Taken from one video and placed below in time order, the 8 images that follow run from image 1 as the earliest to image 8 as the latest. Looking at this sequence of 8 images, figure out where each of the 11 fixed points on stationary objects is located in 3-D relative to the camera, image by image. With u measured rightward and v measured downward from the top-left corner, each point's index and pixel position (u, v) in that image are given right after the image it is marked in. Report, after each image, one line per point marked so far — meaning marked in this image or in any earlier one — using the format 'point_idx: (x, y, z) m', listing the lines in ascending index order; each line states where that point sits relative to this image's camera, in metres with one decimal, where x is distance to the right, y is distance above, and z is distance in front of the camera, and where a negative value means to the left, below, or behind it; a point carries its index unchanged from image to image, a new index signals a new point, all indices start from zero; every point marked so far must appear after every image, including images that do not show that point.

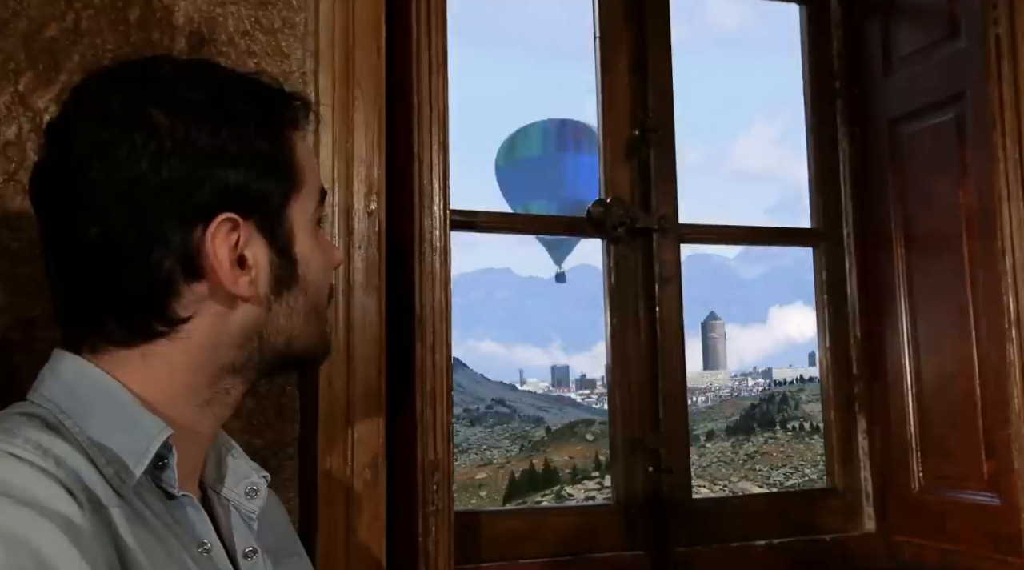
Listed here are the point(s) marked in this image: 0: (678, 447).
0: (+0.3, -0.3, +1.7) m
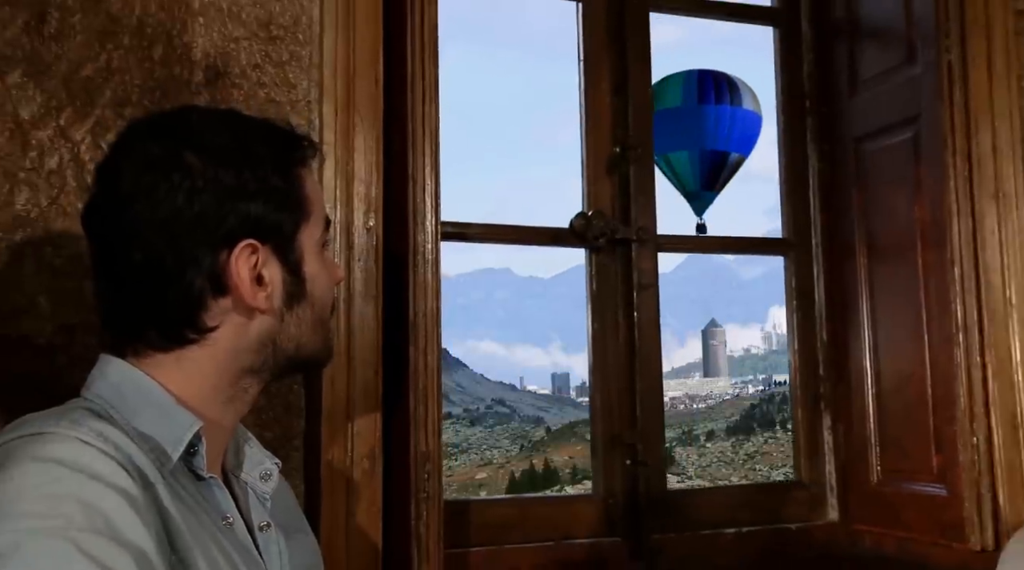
0: (+0.3, -0.3, +1.8) m
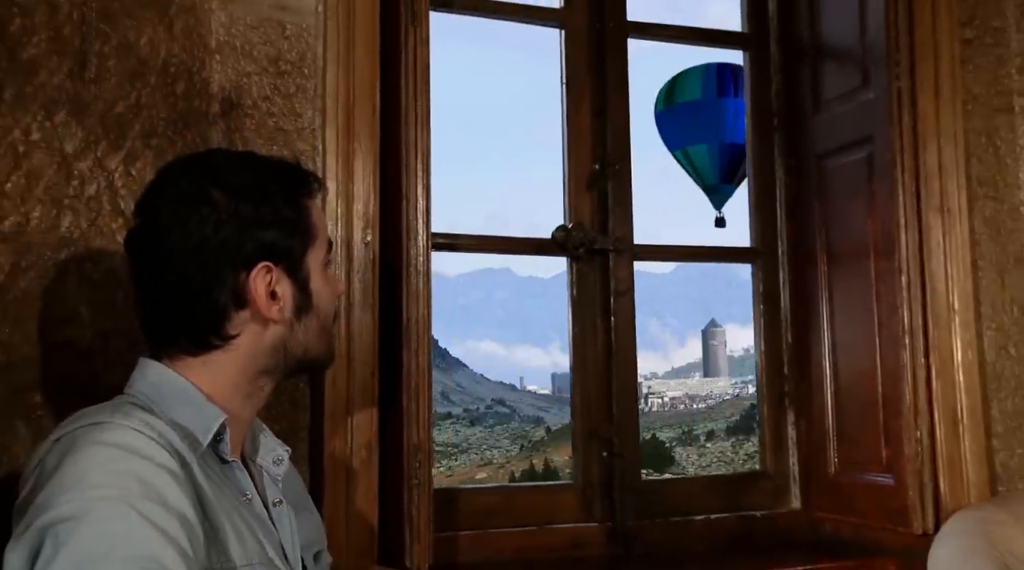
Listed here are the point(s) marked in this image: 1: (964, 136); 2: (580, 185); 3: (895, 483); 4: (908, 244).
0: (+0.2, -0.3, +2.0) m
1: (+0.9, +0.3, +1.9) m
2: (+0.1, +0.2, +2.0) m
3: (+0.7, -0.4, +1.9) m
4: (+0.8, +0.1, +1.9) m
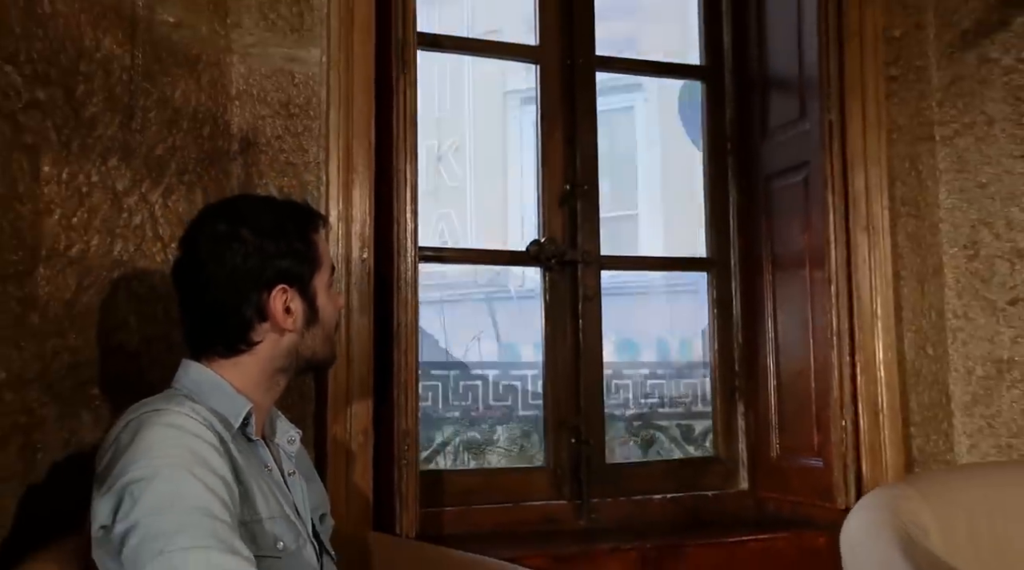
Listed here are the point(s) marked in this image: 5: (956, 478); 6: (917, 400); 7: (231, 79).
0: (+0.2, -0.3, +2.2) m
1: (+0.9, +0.3, +2.2) m
2: (+0.1, +0.2, +2.3) m
3: (+0.7, -0.4, +2.1) m
4: (+0.7, +0.1, +2.1) m
5: (+0.9, -0.4, +1.9) m
6: (+0.9, -0.3, +2.2) m
7: (-0.5, +0.4, +1.7) m
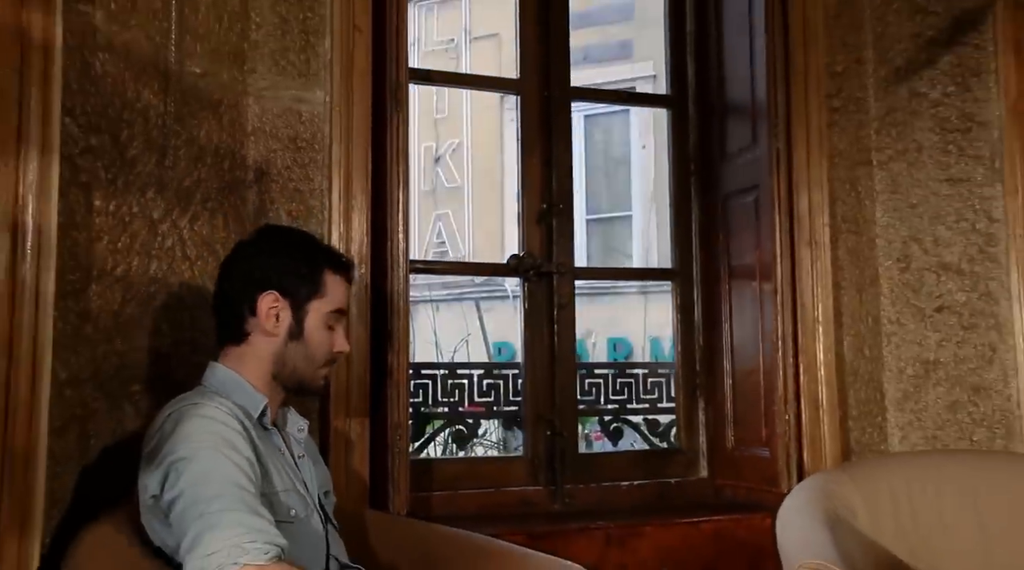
0: (+0.1, -0.4, +2.5) m
1: (+0.8, +0.3, +2.5) m
2: (+0.1, +0.2, +2.5) m
3: (+0.6, -0.4, +2.4) m
4: (+0.7, 0.0, +2.4) m
5: (+0.9, -0.4, +2.2) m
6: (+0.9, -0.3, +2.4) m
7: (-0.5, +0.3, +2.0) m
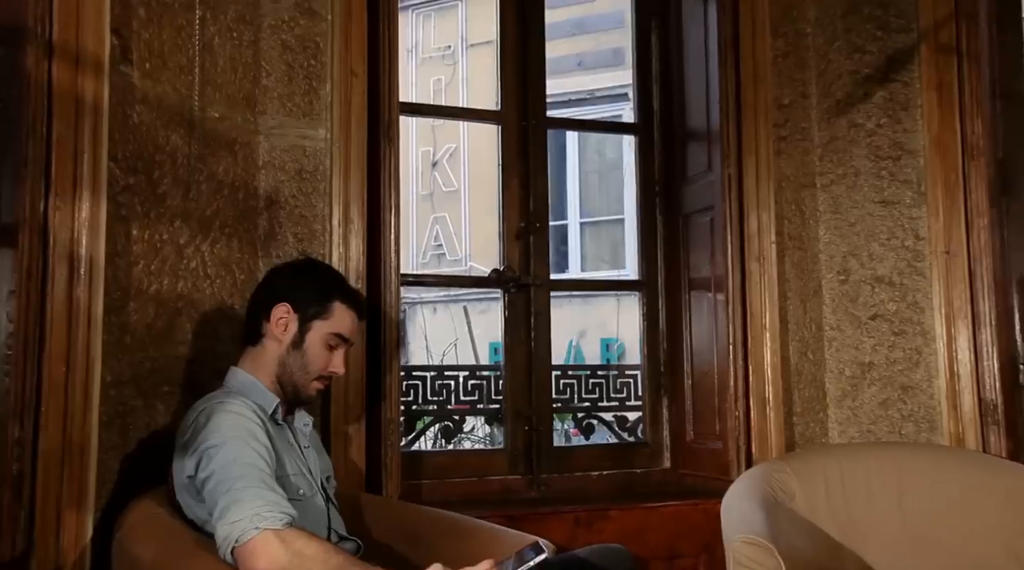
0: (+0.1, -0.4, +2.8) m
1: (+0.8, +0.2, +2.8) m
2: (0.0, +0.1, +2.8) m
3: (+0.6, -0.5, +2.7) m
4: (+0.6, 0.0, +2.7) m
5: (+0.8, -0.4, +2.5) m
6: (+0.8, -0.3, +2.7) m
7: (-0.6, +0.3, +2.2) m
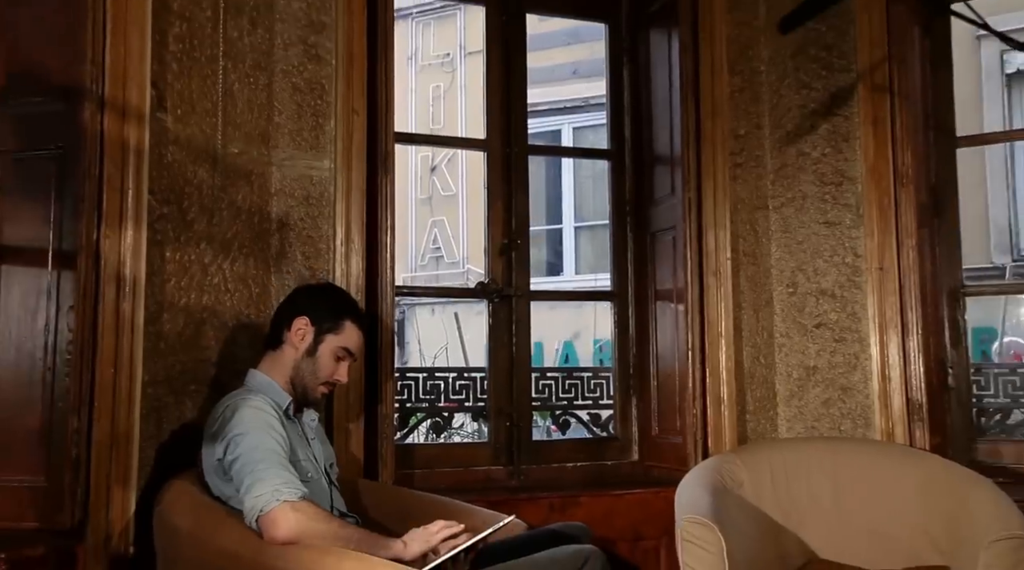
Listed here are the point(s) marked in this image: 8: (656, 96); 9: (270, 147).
0: (0.0, -0.4, +3.1) m
1: (+0.7, +0.2, +3.1) m
2: (-0.1, +0.1, +3.2) m
3: (+0.5, -0.5, +3.0) m
4: (+0.6, 0.0, +3.0) m
5: (+0.7, -0.5, +2.8) m
6: (+0.8, -0.3, +3.1) m
7: (-0.6, +0.3, +2.6) m
8: (+0.5, +0.6, +3.3) m
9: (-0.6, +0.4, +2.6) m
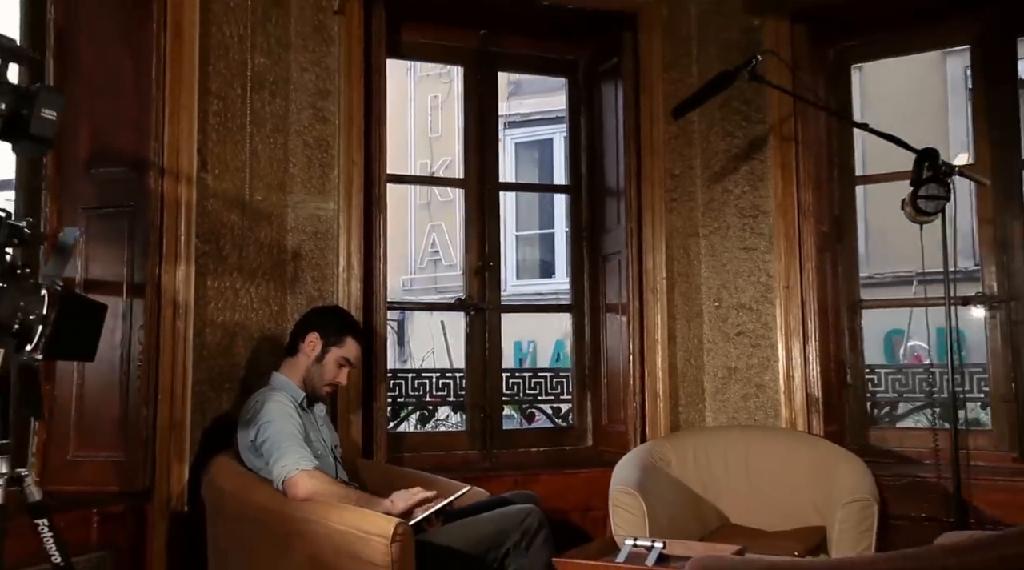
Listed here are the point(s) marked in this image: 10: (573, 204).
0: (-0.1, -0.5, +3.8) m
1: (+0.6, +0.1, +3.7) m
2: (-0.2, 0.0, +3.8) m
3: (+0.4, -0.5, +3.7) m
4: (+0.5, -0.1, +3.7) m
5: (+0.6, -0.5, +3.4) m
6: (+0.7, -0.4, +3.7) m
7: (-0.7, +0.2, +3.2) m
8: (+0.4, +0.6, +3.9) m
9: (-0.8, +0.3, +3.2) m
10: (+0.2, +0.3, +4.0) m
